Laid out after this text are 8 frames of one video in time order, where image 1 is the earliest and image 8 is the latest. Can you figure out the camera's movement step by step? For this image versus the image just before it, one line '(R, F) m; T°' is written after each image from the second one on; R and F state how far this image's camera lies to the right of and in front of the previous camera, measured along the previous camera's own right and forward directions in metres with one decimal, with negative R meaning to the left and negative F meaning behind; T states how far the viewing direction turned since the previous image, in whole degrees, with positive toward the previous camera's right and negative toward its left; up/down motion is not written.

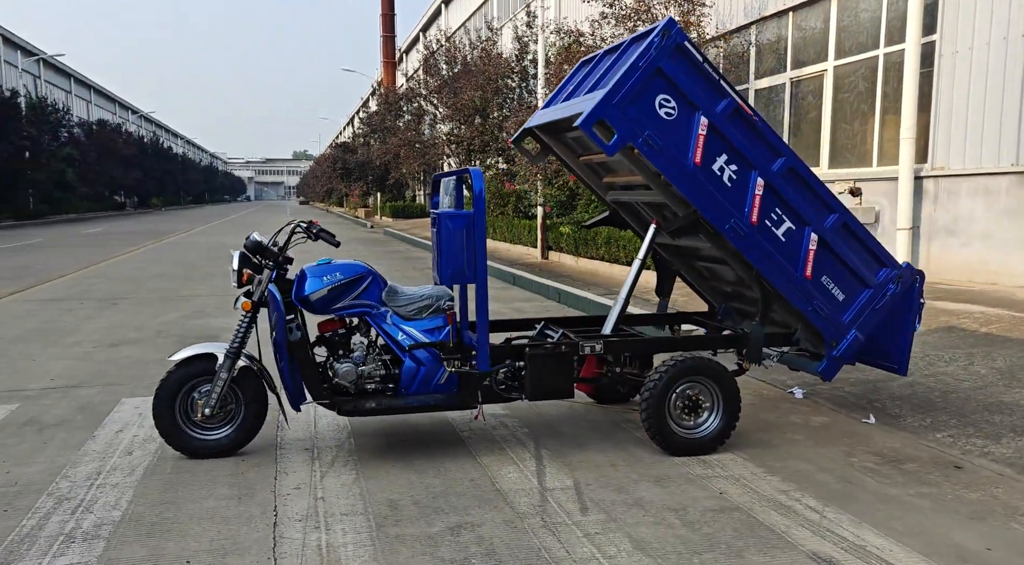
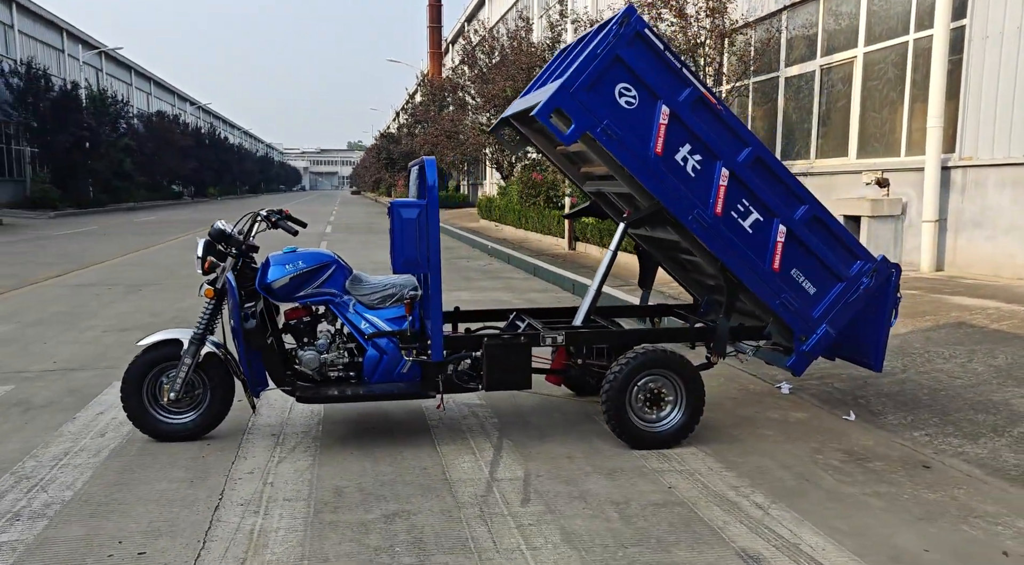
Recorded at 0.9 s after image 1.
(+0.6, 0.0) m; -4°
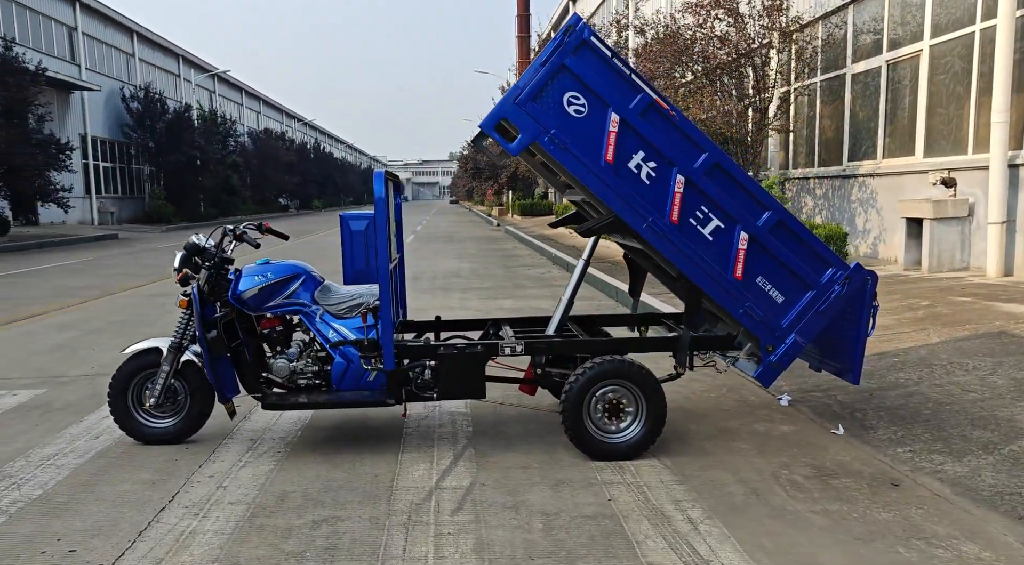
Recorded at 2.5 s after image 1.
(+0.9, 0.0) m; -7°
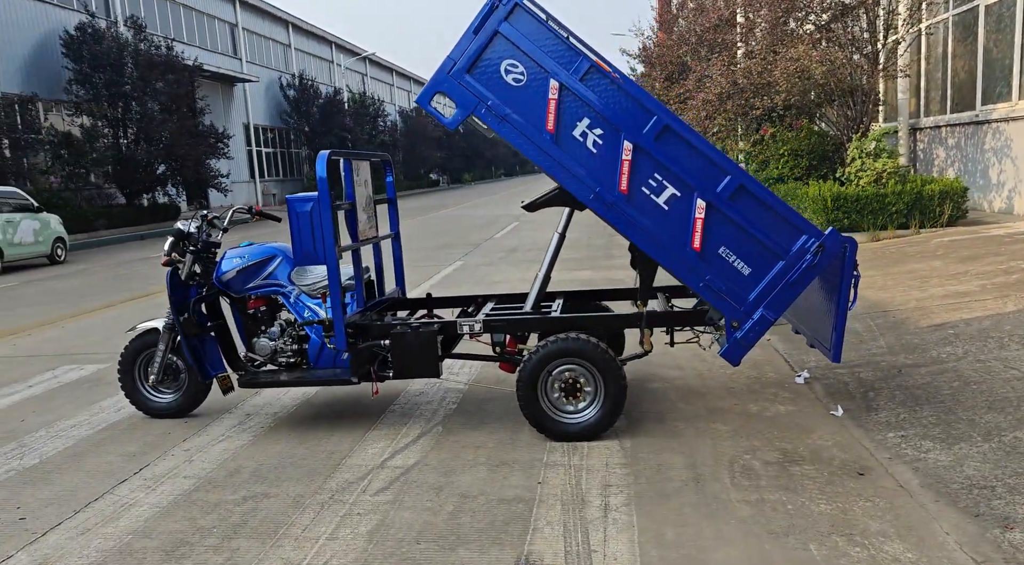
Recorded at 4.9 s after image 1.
(+1.3, +0.3) m; -11°
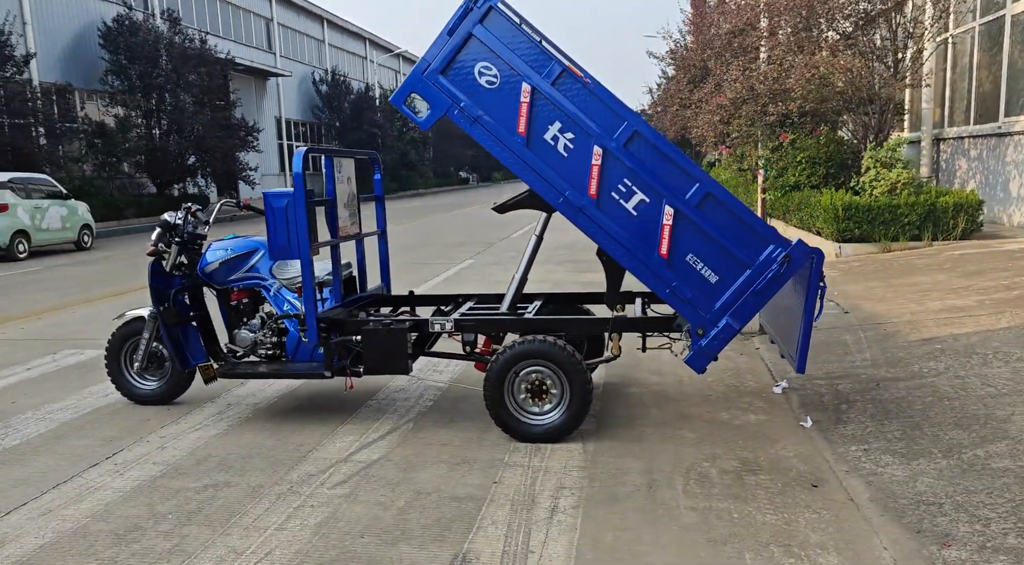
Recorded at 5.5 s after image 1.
(+0.4, 0.0) m; -2°
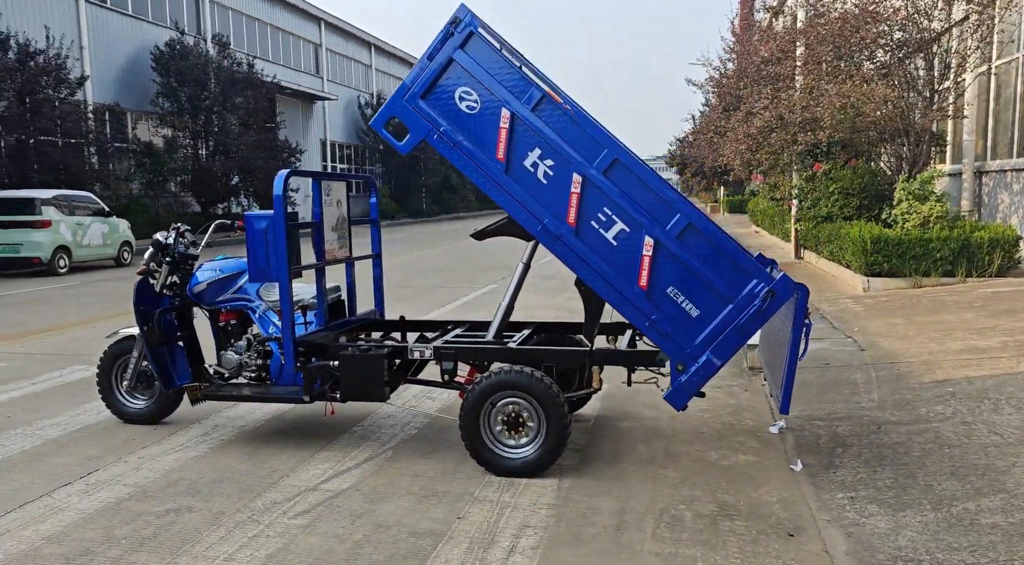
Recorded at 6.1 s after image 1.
(+0.4, +0.1) m; -3°
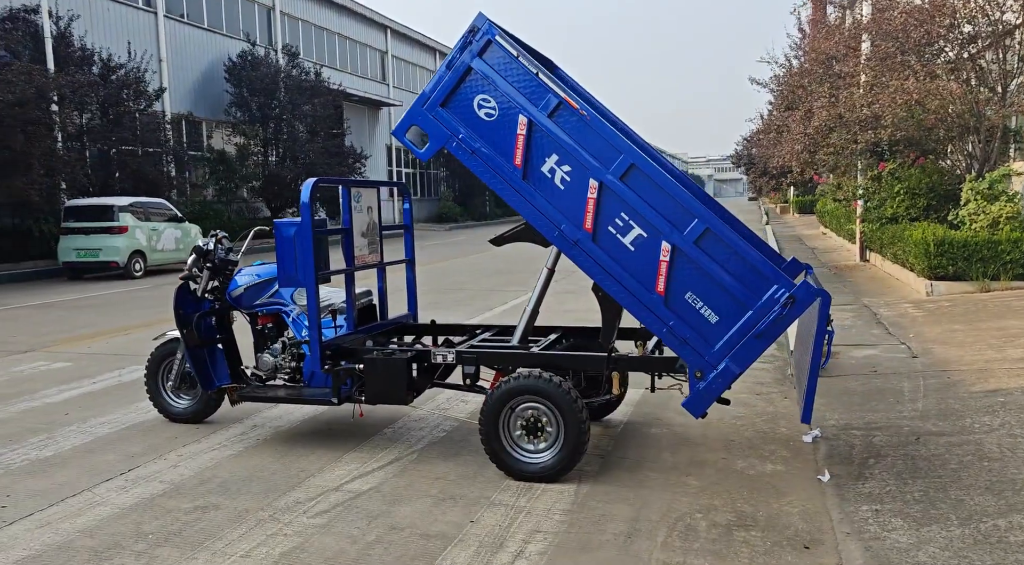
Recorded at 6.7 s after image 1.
(+0.3, 0.0) m; -5°
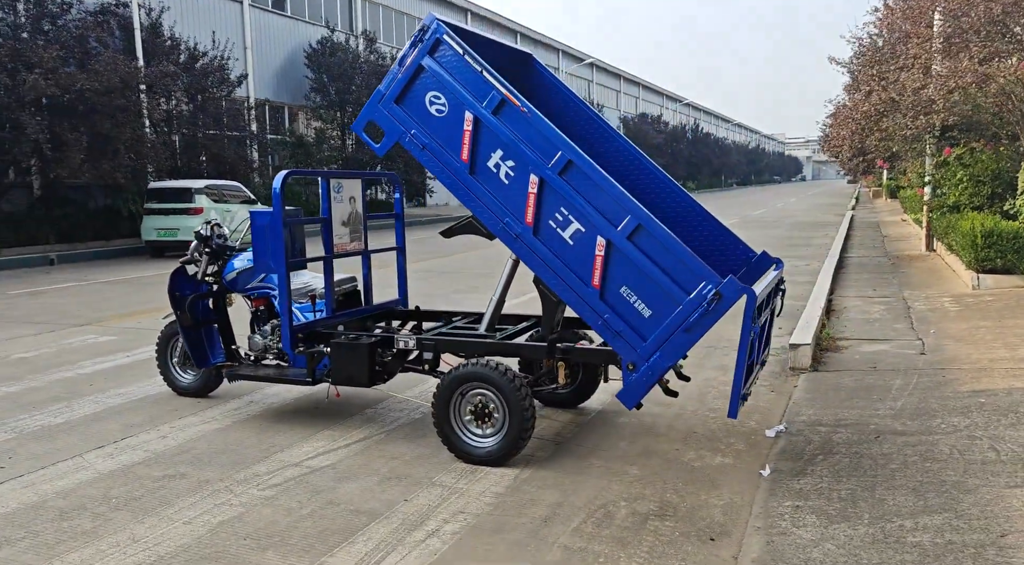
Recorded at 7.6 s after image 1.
(+0.8, -0.1) m; -6°
